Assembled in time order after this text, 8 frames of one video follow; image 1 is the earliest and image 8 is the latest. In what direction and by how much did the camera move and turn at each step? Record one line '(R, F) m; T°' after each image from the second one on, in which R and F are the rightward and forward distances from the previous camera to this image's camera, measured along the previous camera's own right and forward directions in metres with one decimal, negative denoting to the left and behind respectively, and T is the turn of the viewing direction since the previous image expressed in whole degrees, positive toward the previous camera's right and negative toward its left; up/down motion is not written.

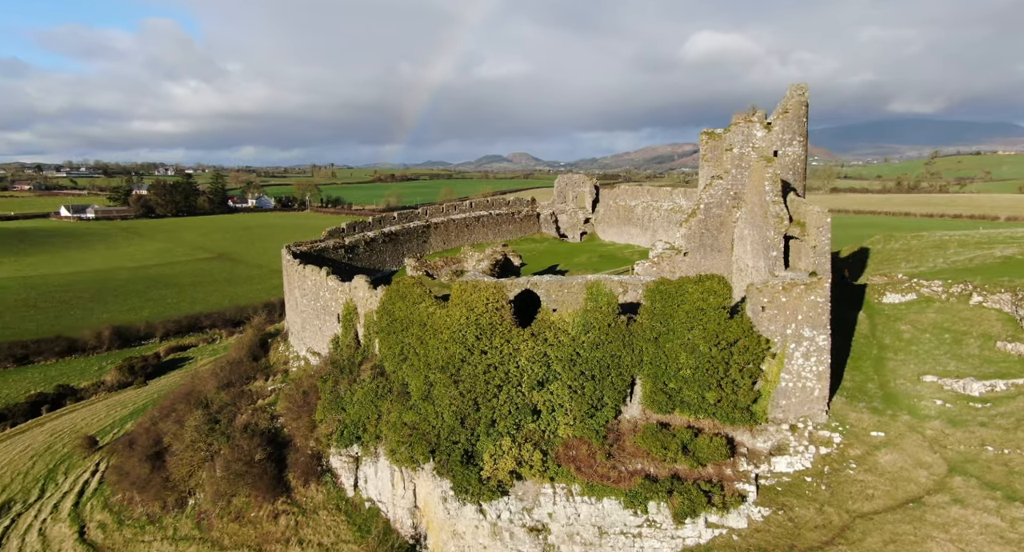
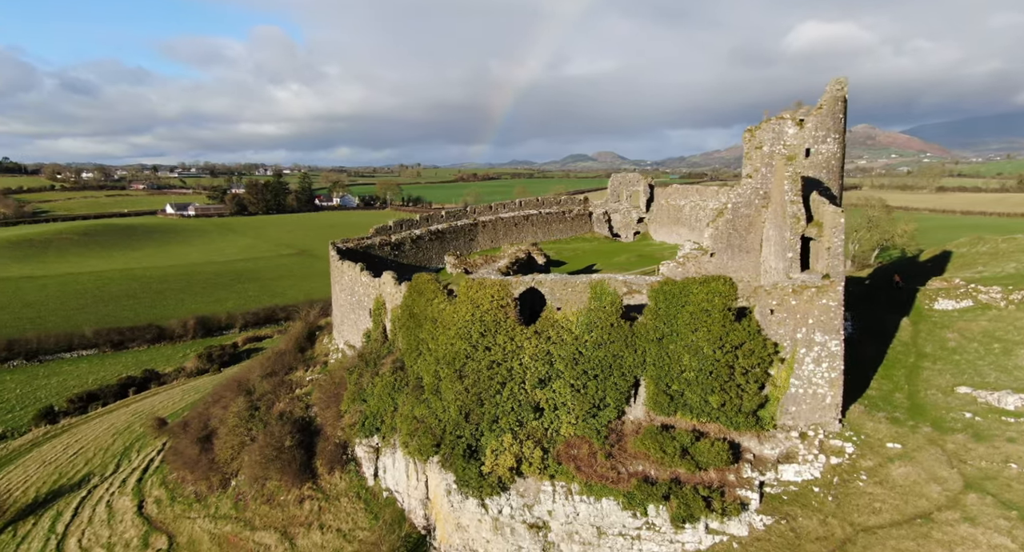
(+1.2, 0.0) m; -6°
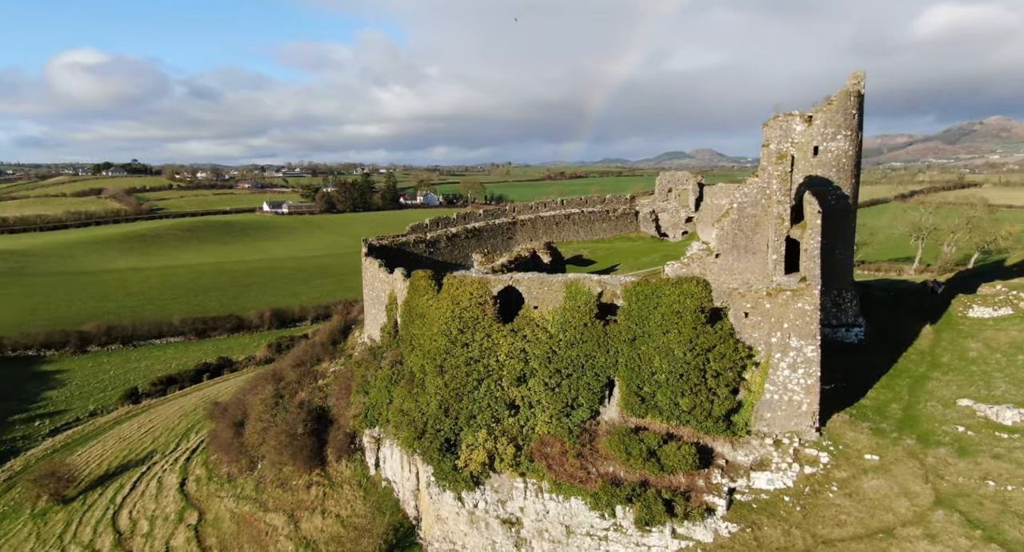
(+1.8, -0.1) m; -6°
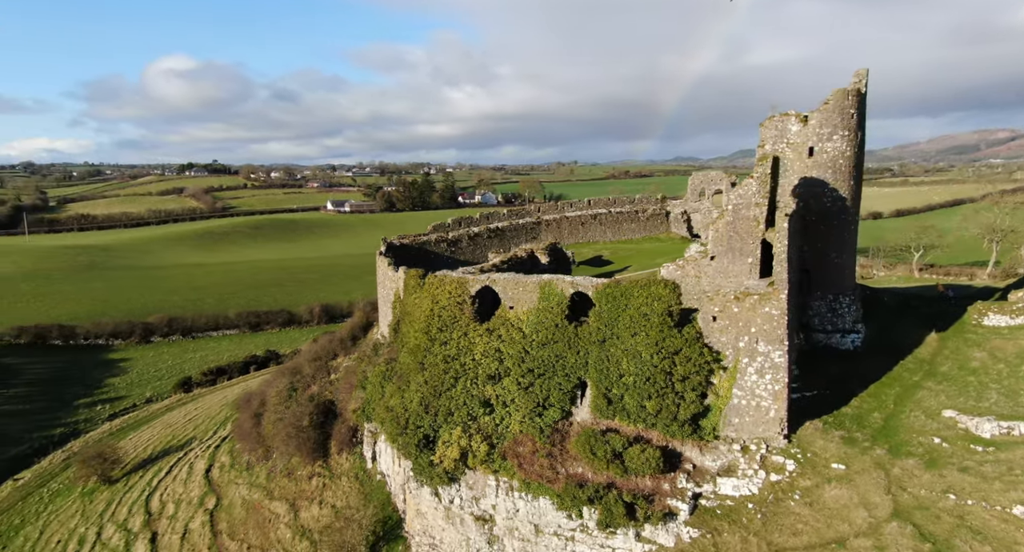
(+1.5, -0.1) m; -4°
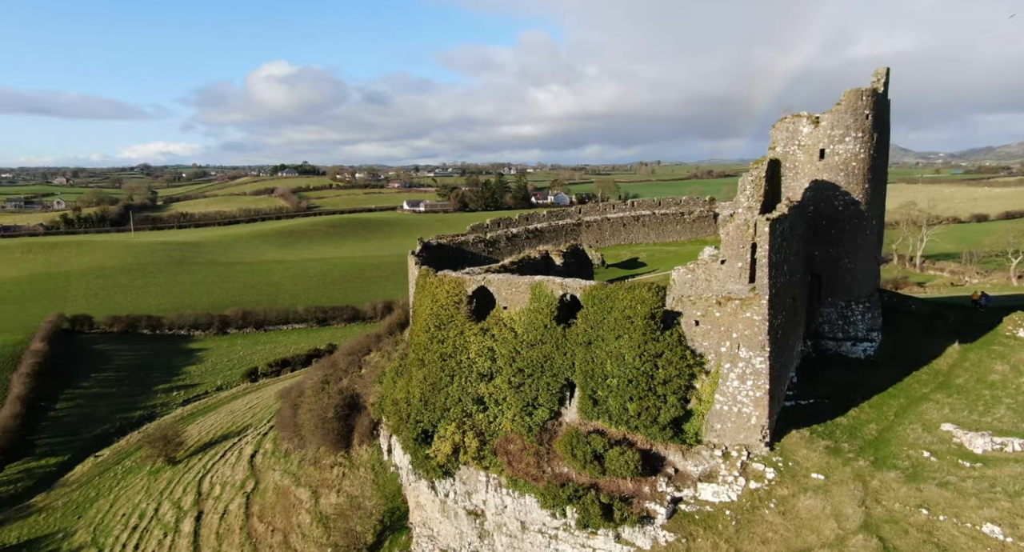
(+1.5, -0.3) m; -6°
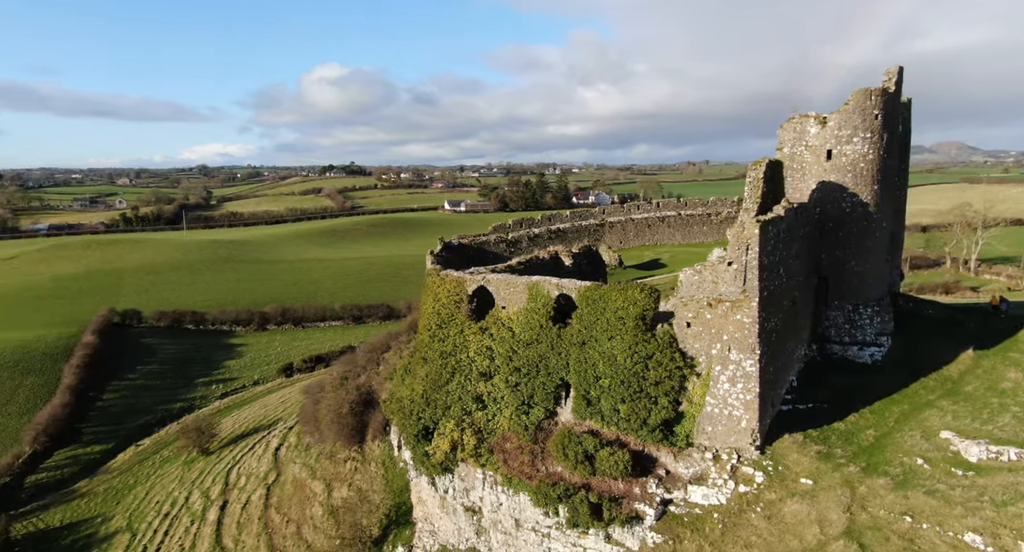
(+0.8, -0.2) m; -3°
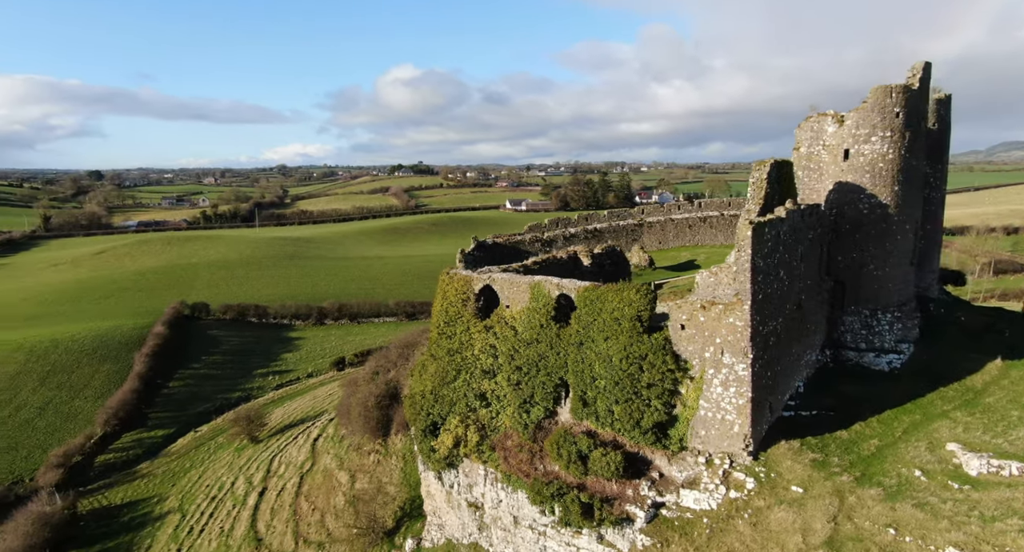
(+1.1, -0.2) m; -5°
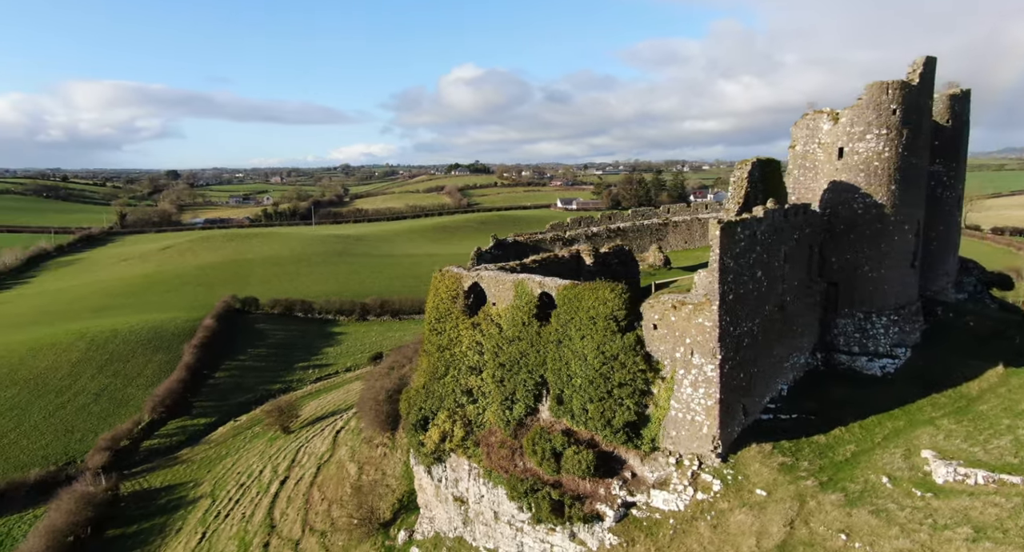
(+1.3, -0.2) m; -4°
